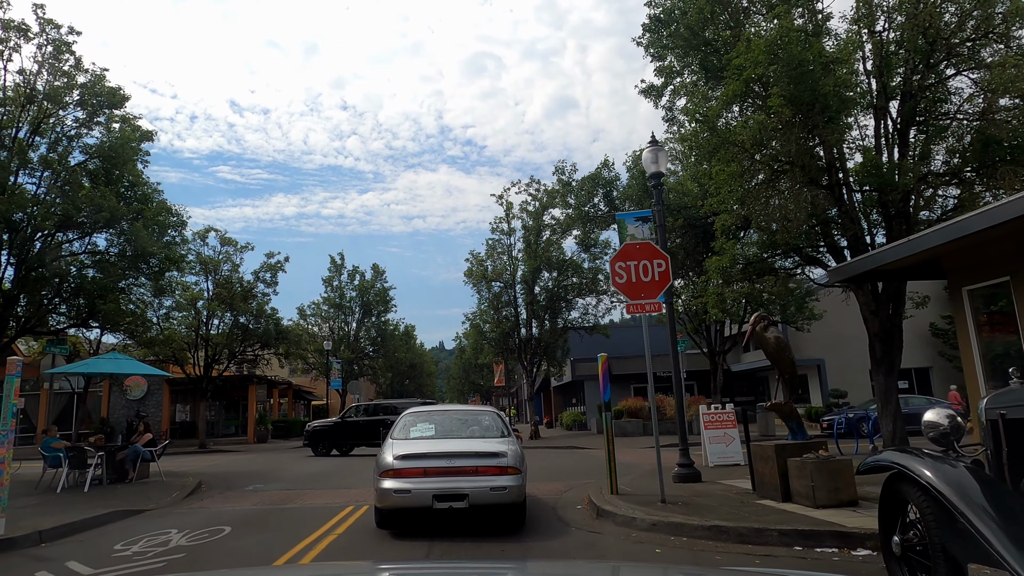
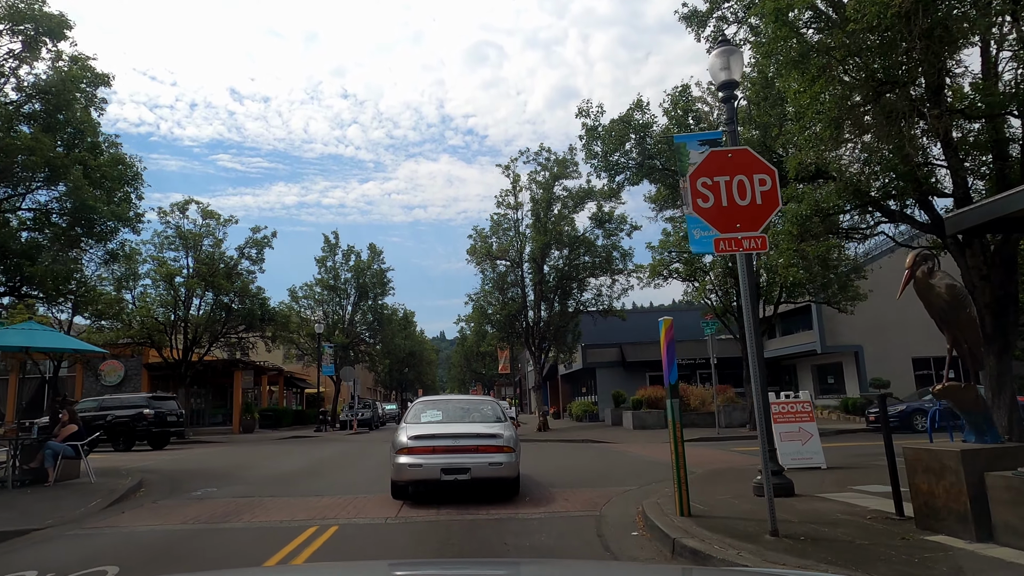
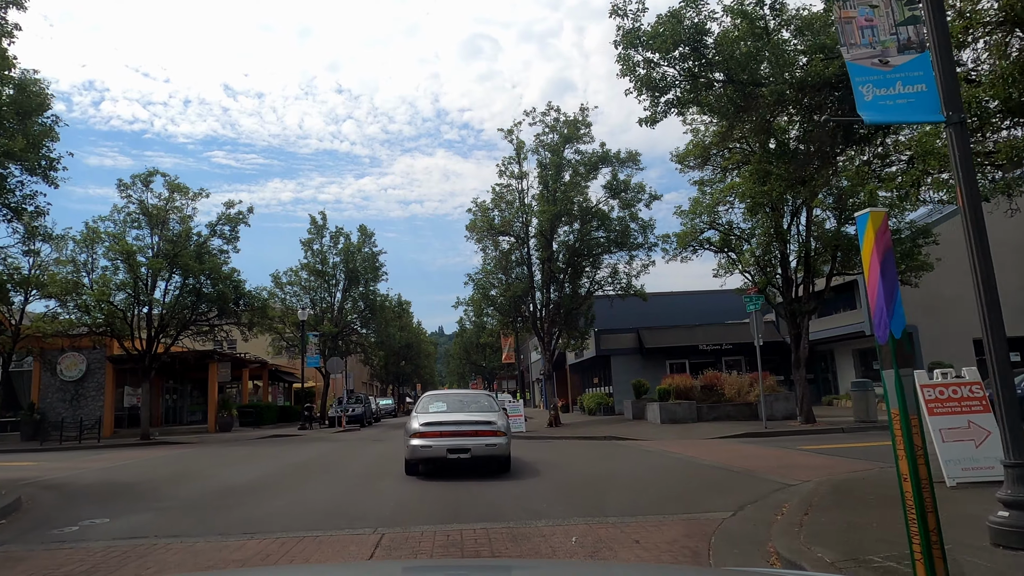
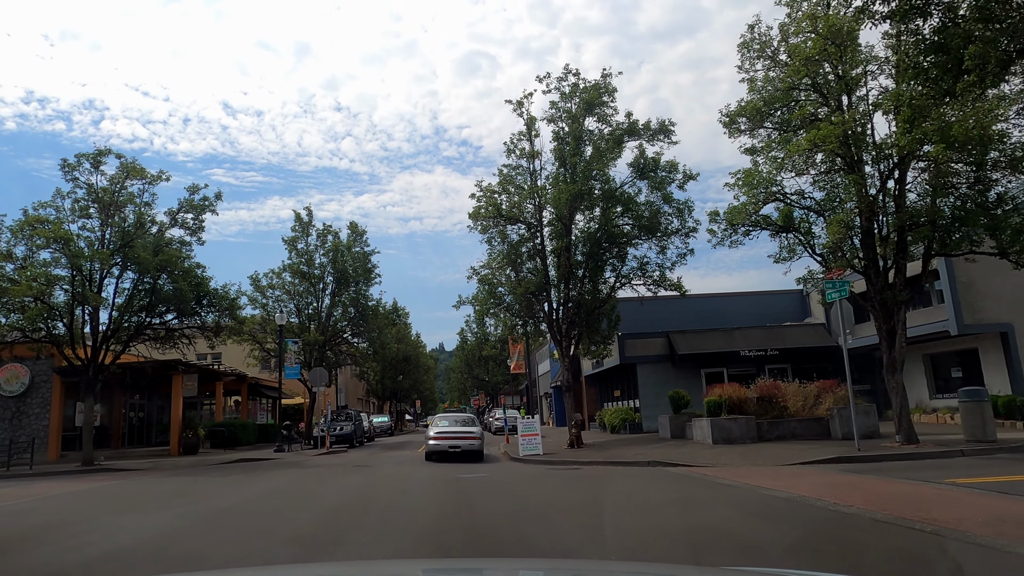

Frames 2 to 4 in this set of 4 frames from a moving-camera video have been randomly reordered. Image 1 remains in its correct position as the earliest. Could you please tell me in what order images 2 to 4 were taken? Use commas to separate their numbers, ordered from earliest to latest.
2, 3, 4
